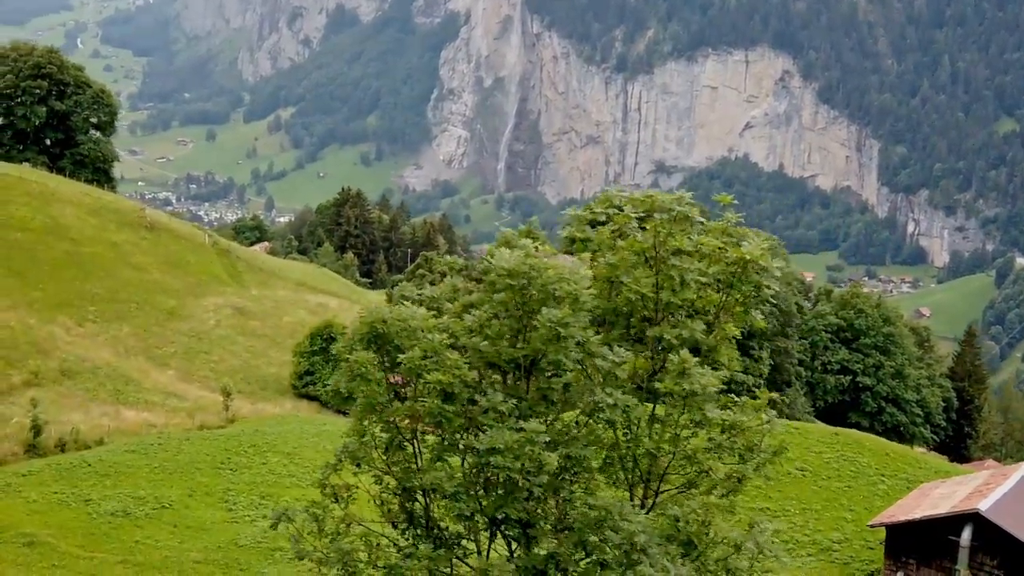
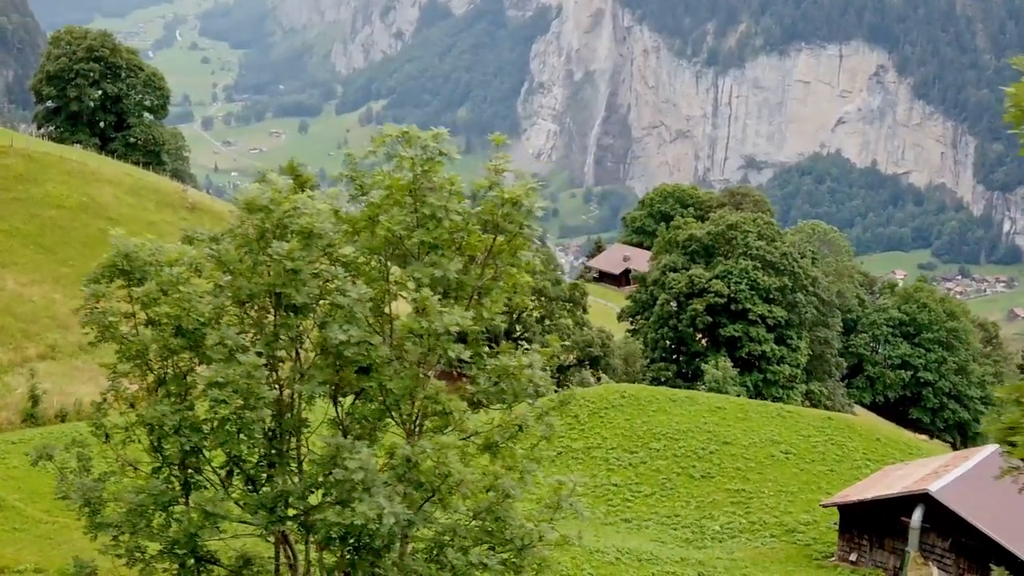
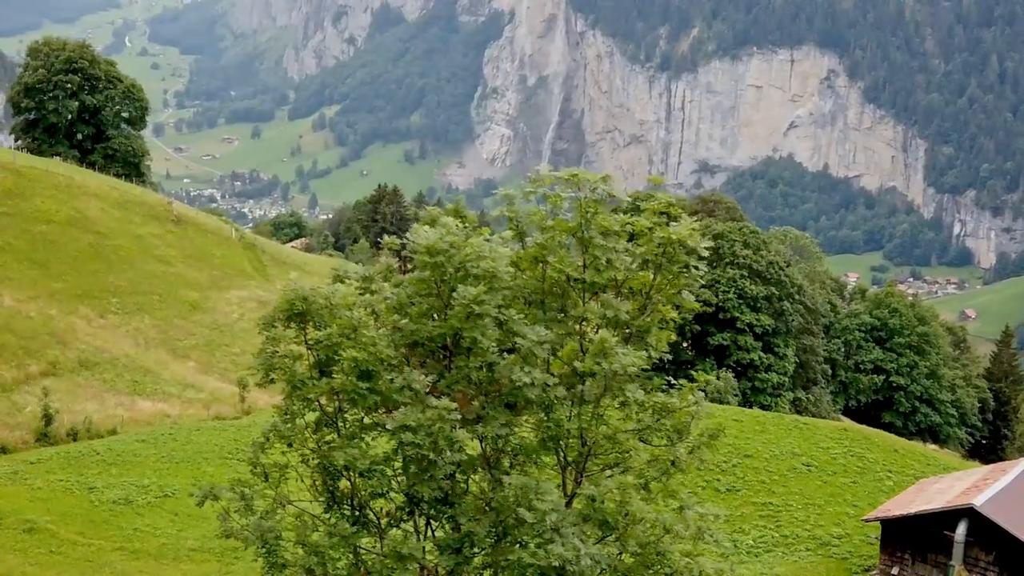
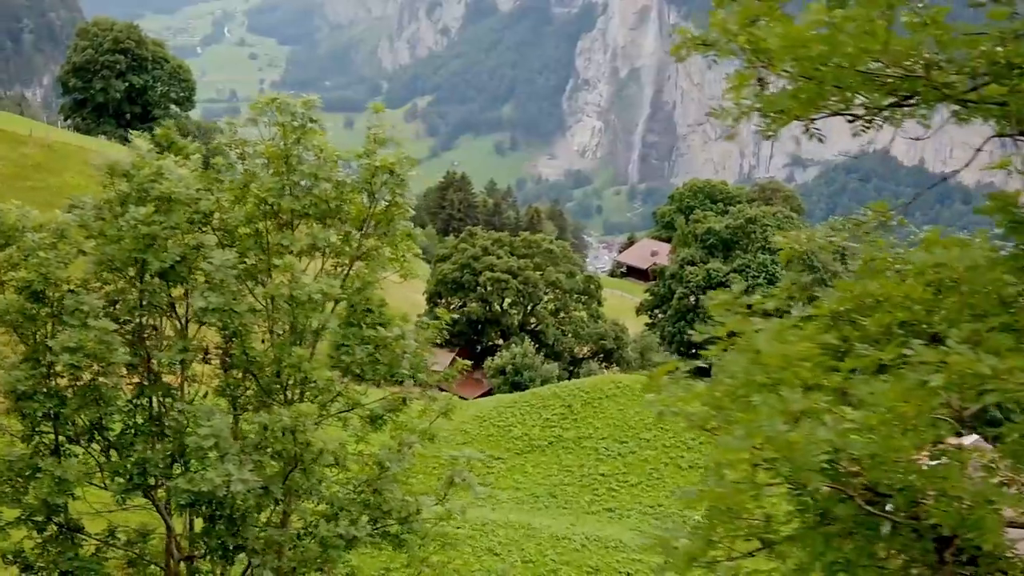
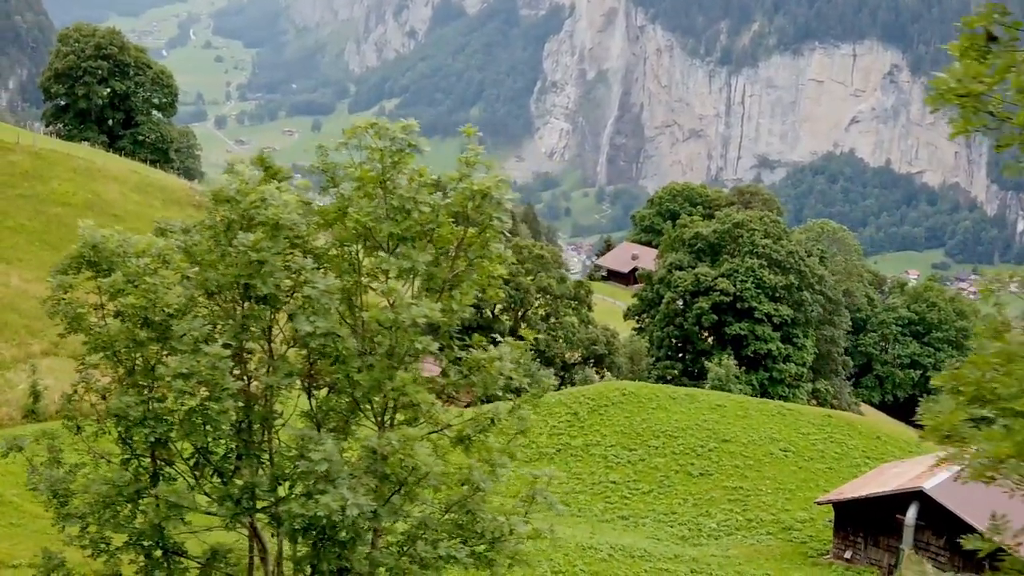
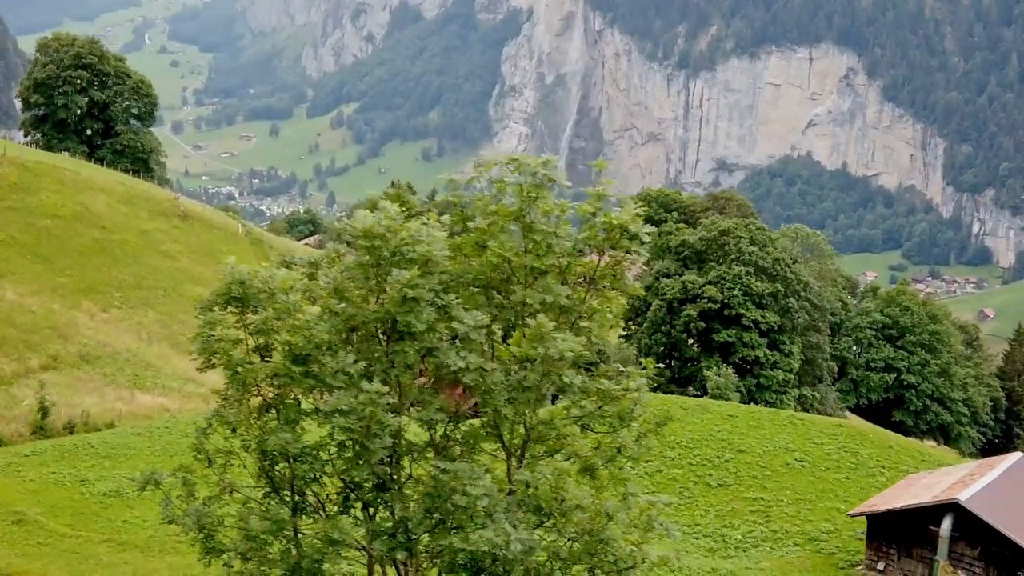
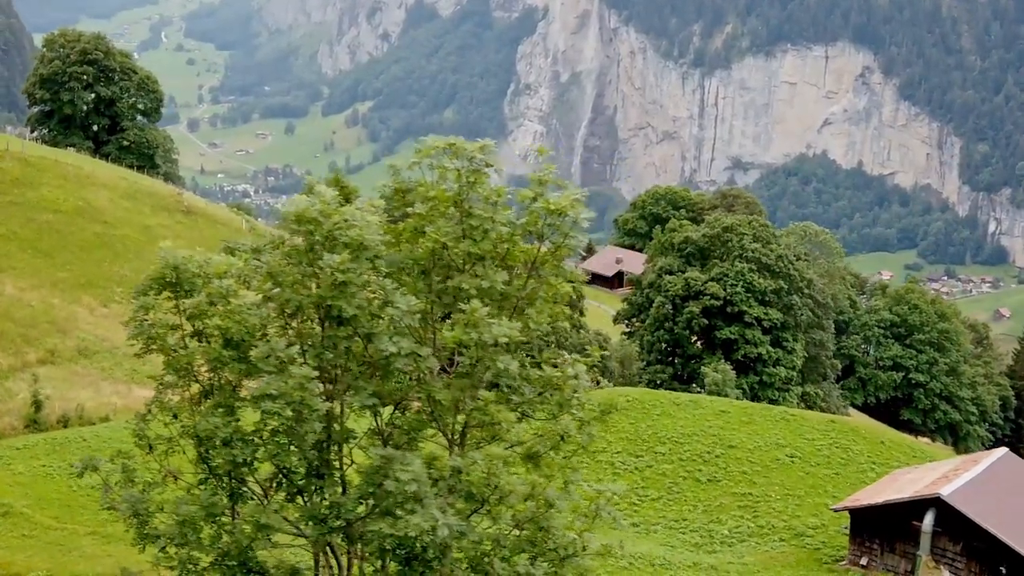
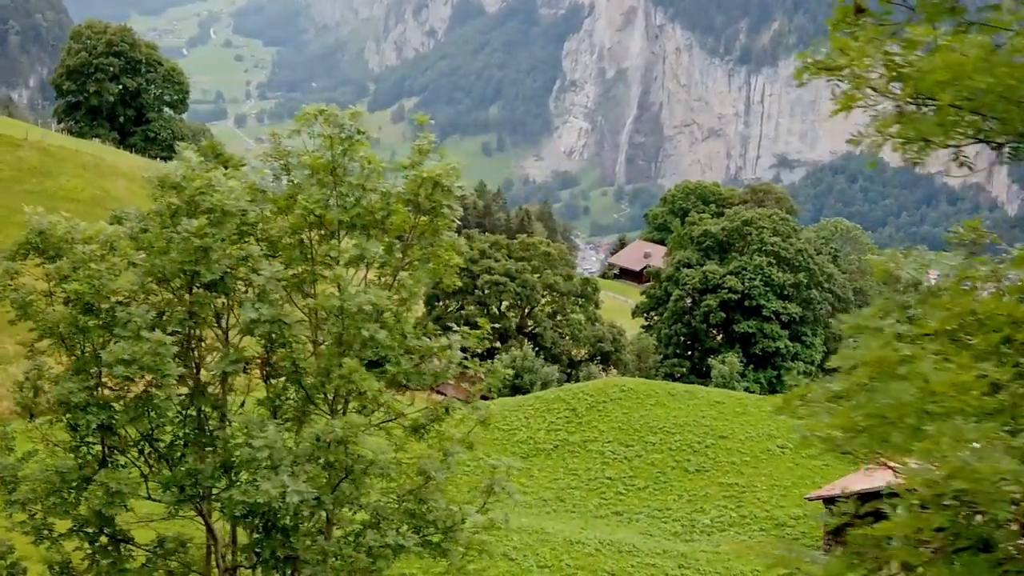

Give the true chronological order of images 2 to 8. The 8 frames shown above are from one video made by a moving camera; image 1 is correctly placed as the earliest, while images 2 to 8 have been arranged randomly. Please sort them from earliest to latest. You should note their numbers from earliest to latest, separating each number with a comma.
3, 6, 7, 2, 5, 8, 4
